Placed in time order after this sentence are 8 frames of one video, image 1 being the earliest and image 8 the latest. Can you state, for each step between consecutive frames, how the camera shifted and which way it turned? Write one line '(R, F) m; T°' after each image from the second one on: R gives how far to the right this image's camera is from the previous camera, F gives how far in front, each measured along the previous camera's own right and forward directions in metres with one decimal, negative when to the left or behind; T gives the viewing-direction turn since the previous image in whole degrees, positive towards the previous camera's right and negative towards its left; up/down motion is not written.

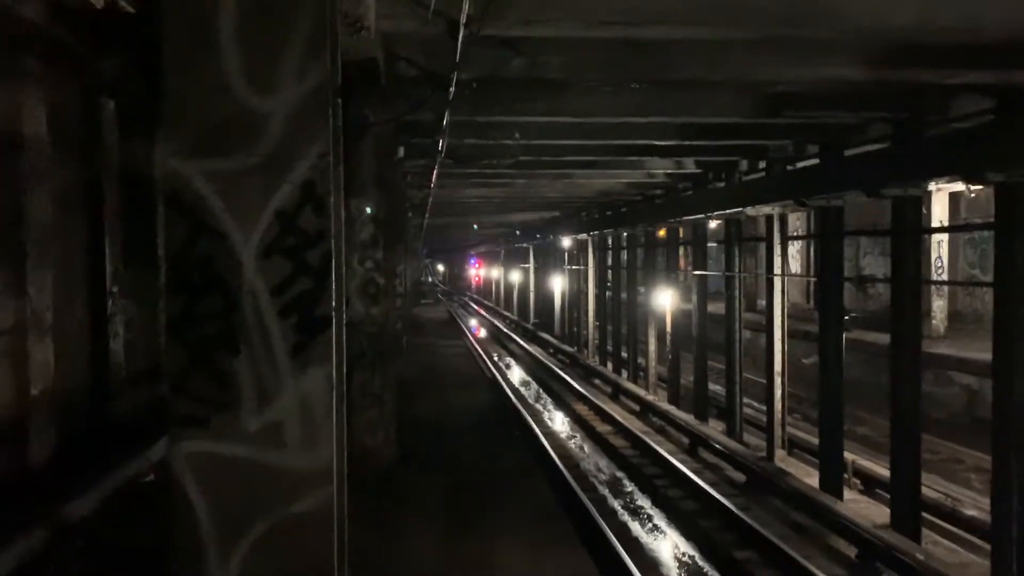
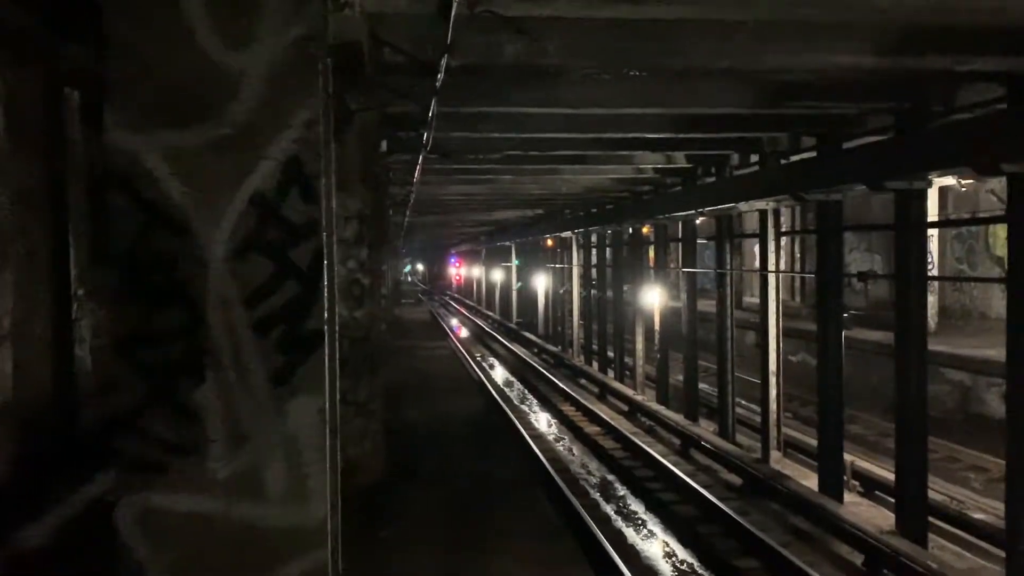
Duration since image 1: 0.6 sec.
(-0.1, +0.4) m; +1°
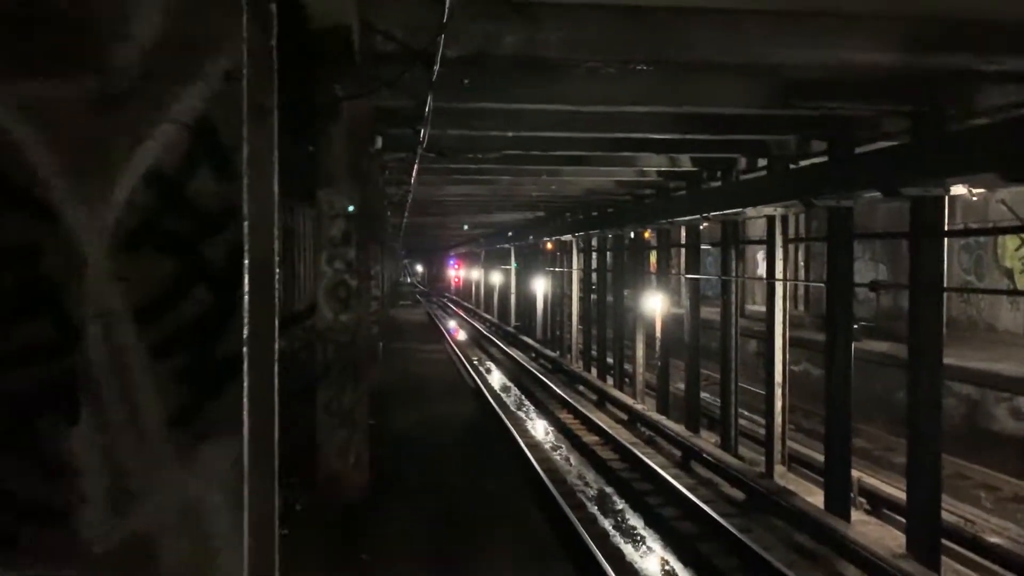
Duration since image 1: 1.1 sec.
(0.0, +0.4) m; 0°
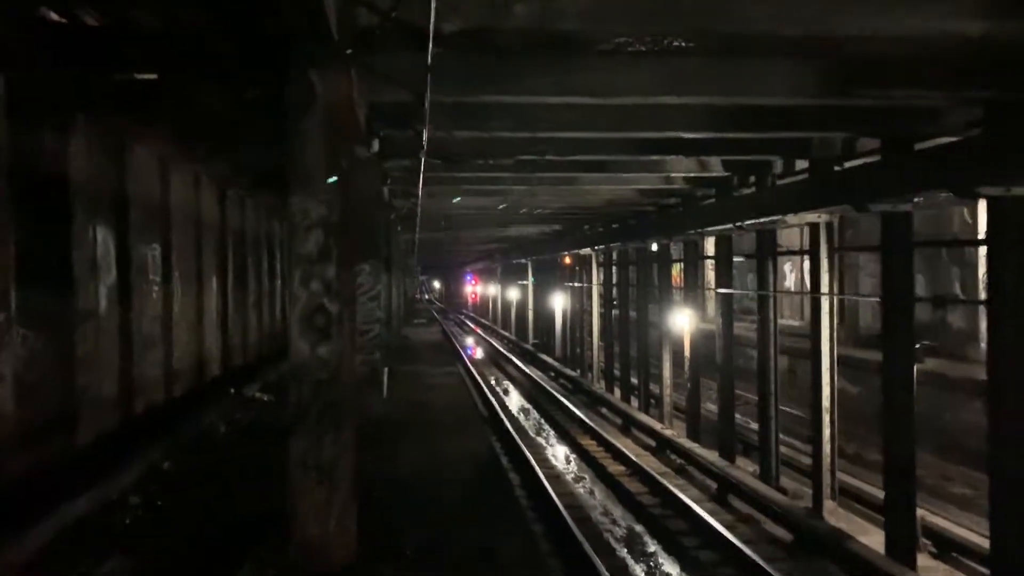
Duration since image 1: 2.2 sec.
(0.0, +1.0) m; -1°
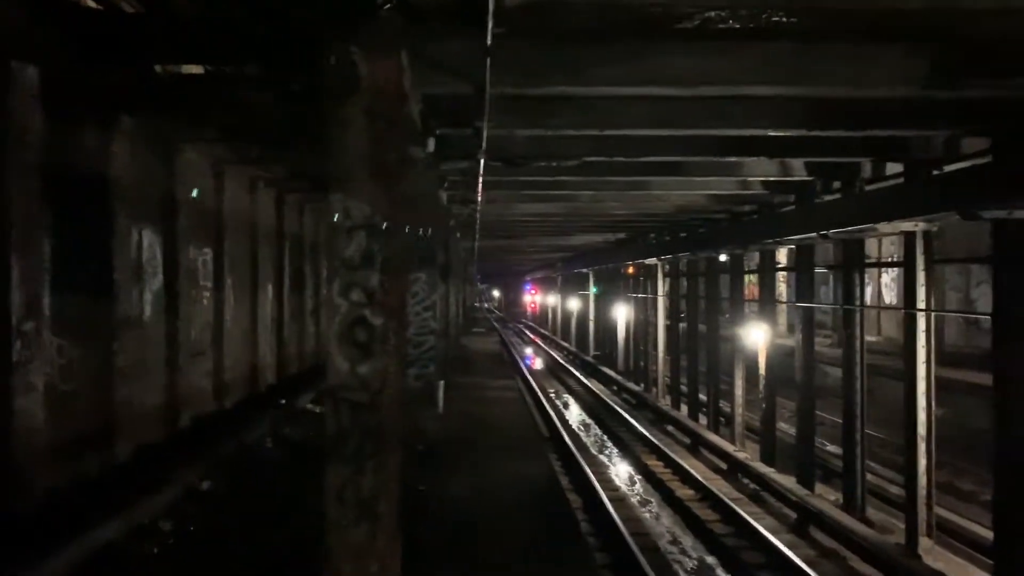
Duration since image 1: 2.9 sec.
(0.0, +0.6) m; -4°
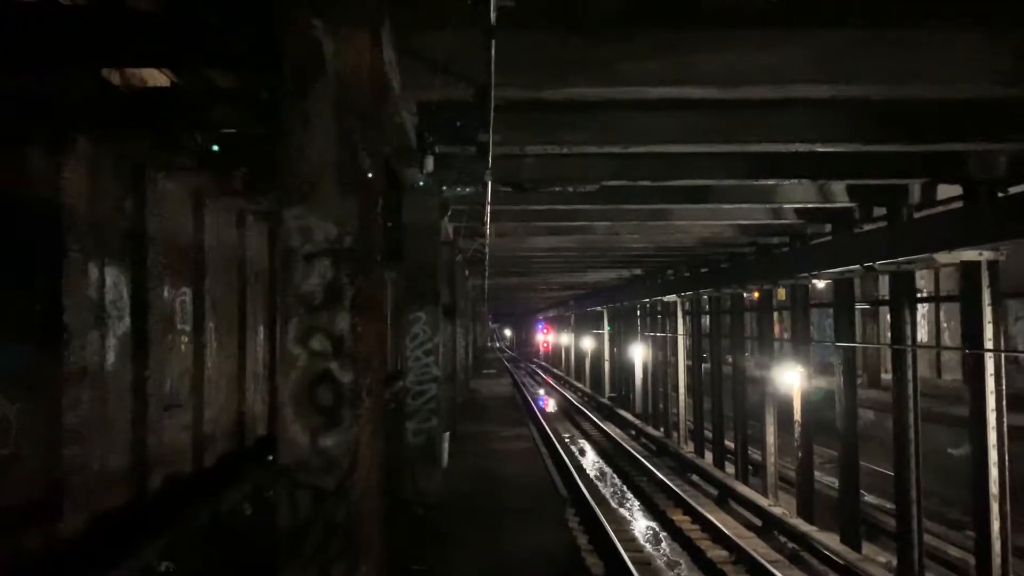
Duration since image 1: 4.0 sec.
(0.0, +1.0) m; -1°
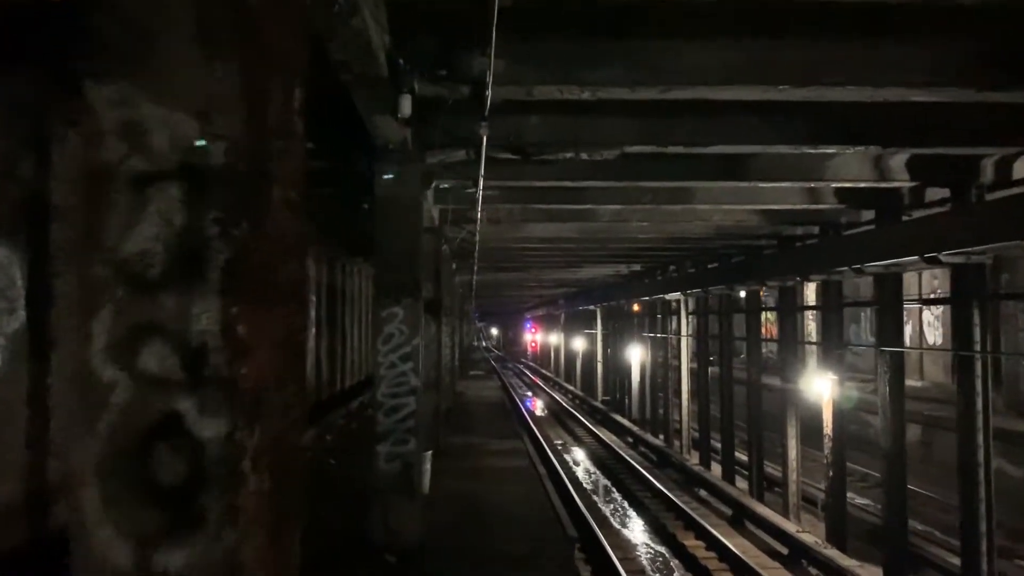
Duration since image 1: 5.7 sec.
(-0.1, +1.5) m; +1°
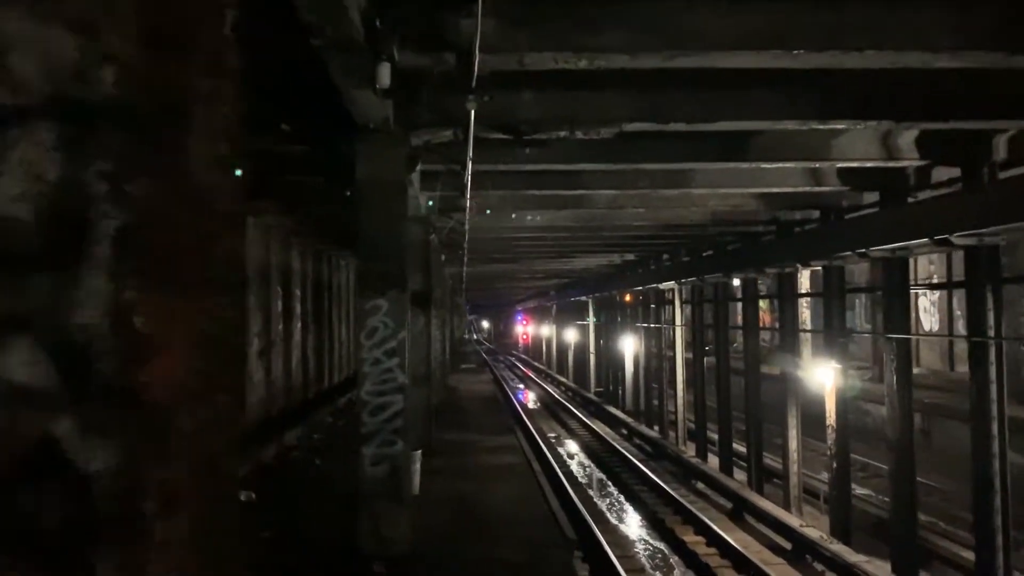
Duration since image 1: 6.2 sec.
(0.0, +0.4) m; +1°
